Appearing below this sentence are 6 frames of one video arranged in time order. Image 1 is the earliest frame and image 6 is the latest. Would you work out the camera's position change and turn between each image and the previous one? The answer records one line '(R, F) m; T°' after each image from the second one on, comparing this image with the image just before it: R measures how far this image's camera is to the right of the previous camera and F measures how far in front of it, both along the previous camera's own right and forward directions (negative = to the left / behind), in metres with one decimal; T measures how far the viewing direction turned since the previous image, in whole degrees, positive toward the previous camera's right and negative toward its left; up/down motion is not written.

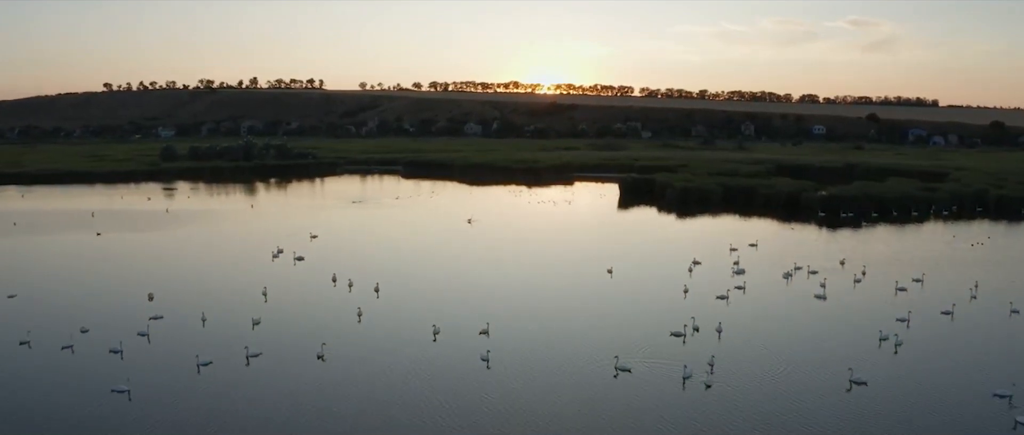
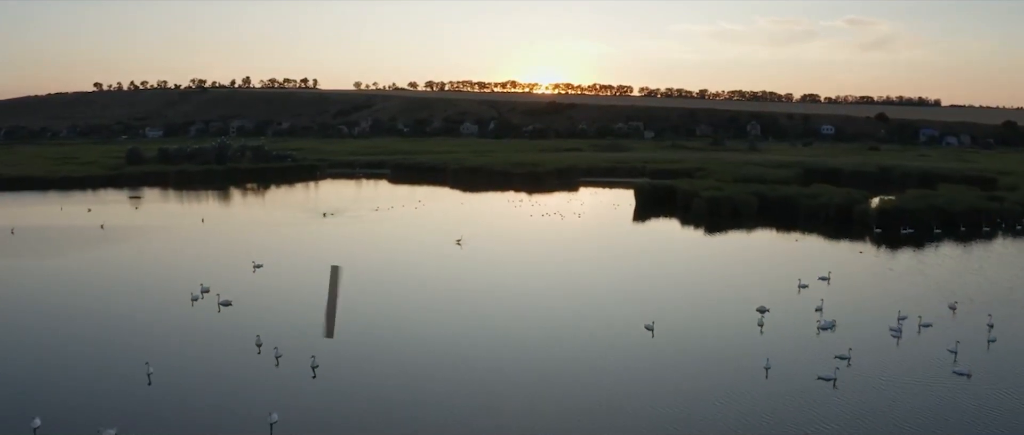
(0.0, +4.6) m; 0°
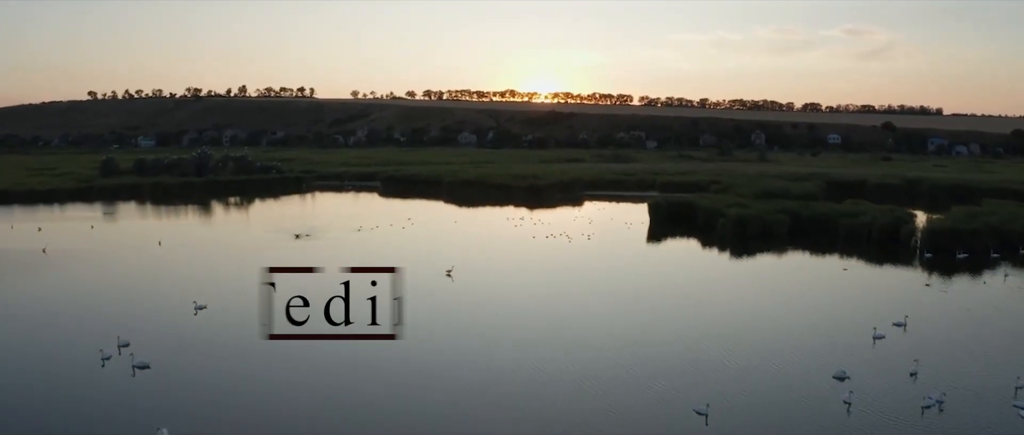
(0.0, +3.1) m; 0°
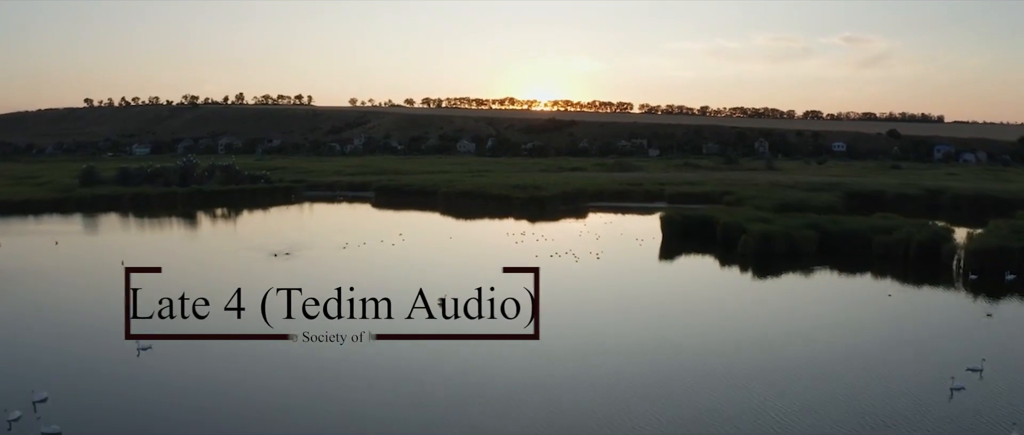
(0.0, +2.1) m; 0°
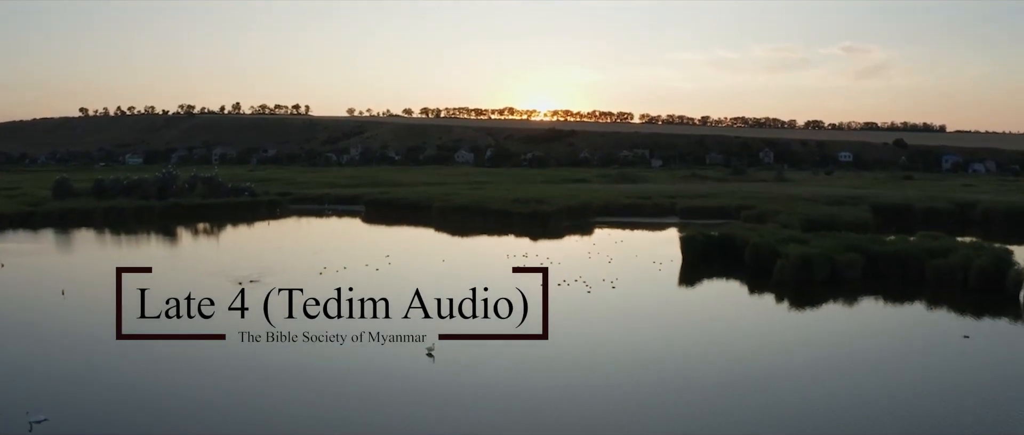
(0.0, +2.7) m; 0°
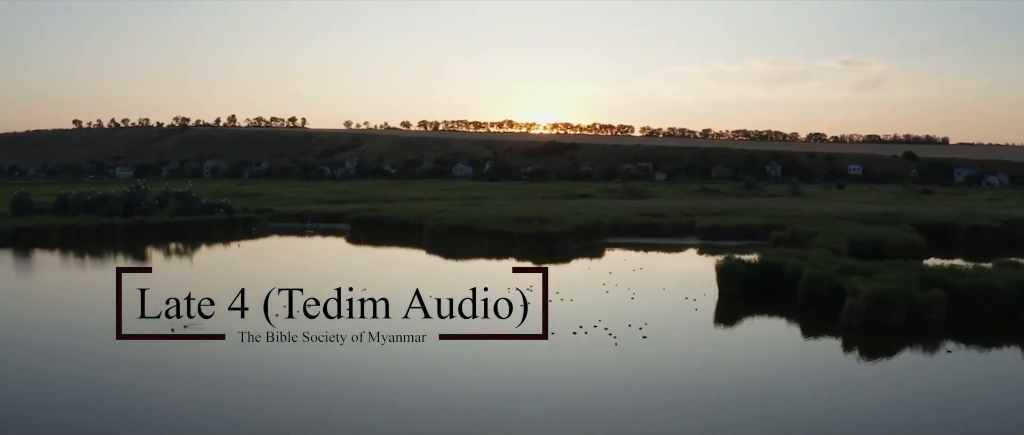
(-0.1, +3.5) m; 0°
